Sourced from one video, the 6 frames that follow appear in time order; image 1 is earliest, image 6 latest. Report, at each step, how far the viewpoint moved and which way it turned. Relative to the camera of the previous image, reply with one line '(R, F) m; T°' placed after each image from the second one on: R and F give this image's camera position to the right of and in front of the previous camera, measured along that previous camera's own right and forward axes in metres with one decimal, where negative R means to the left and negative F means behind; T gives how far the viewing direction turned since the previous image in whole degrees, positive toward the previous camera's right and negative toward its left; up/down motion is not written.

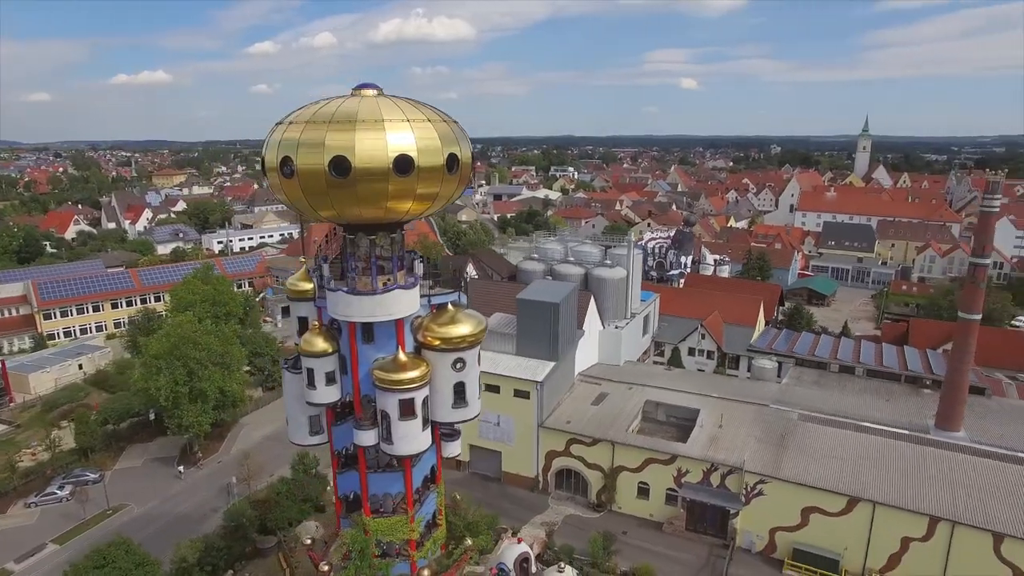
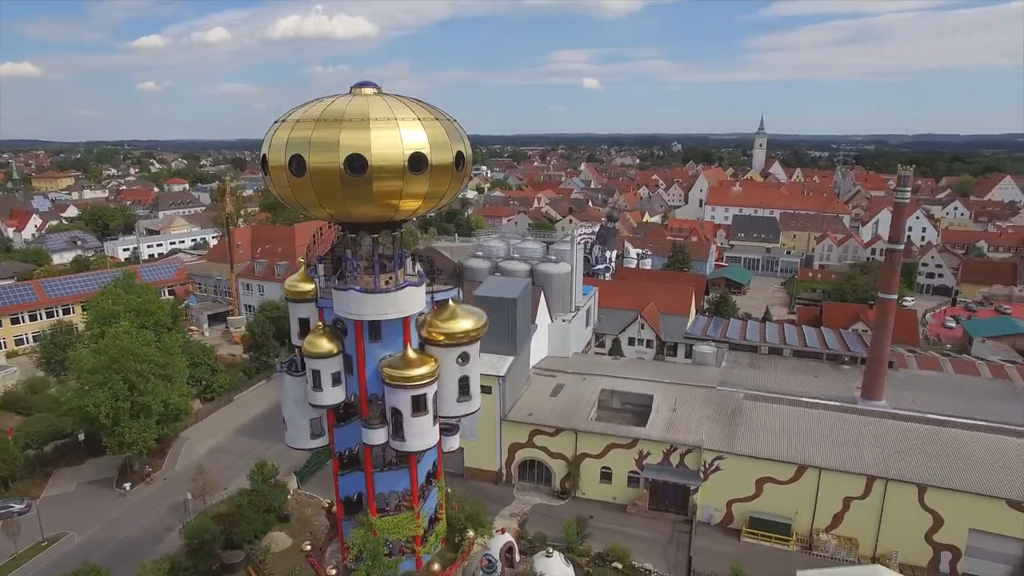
(-1.7, -0.2) m; +8°
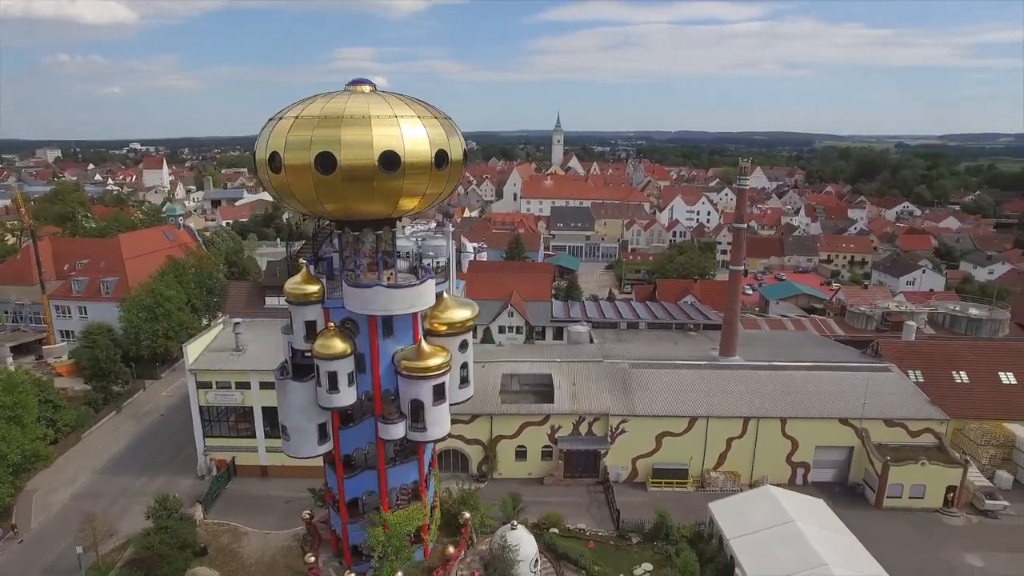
(-3.8, -0.3) m; +17°
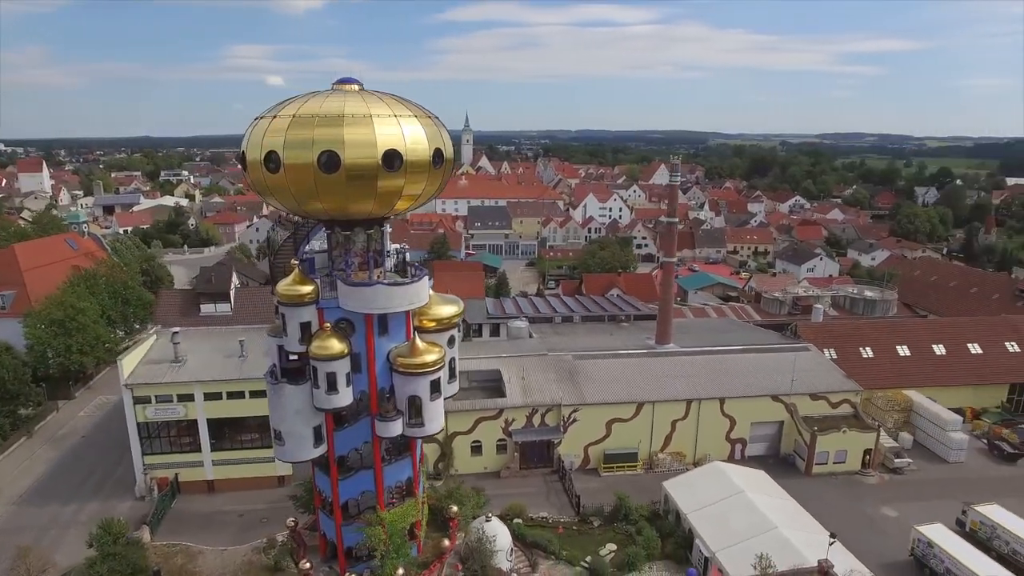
(-1.6, -0.3) m; +8°
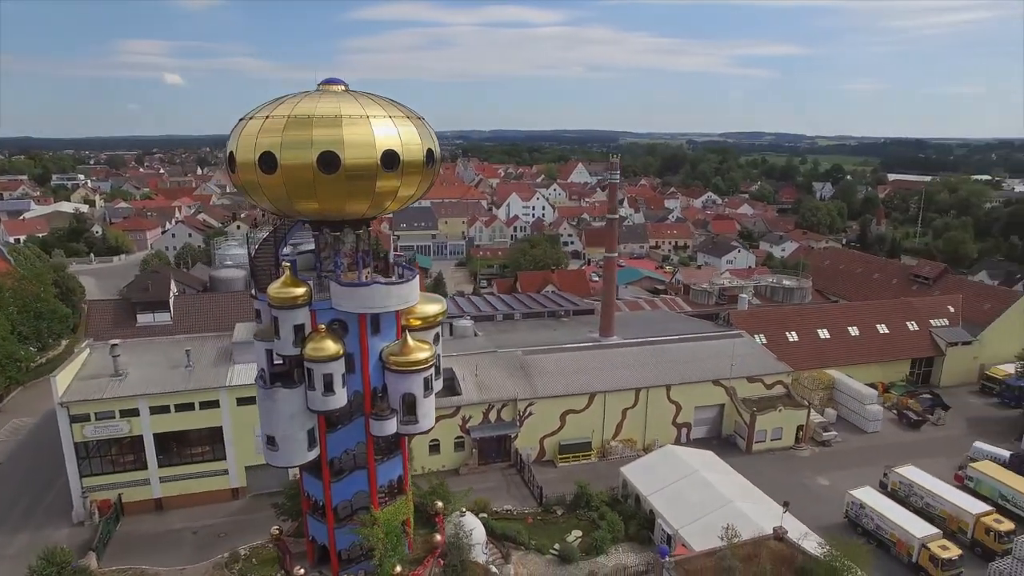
(-1.3, -0.3) m; +7°
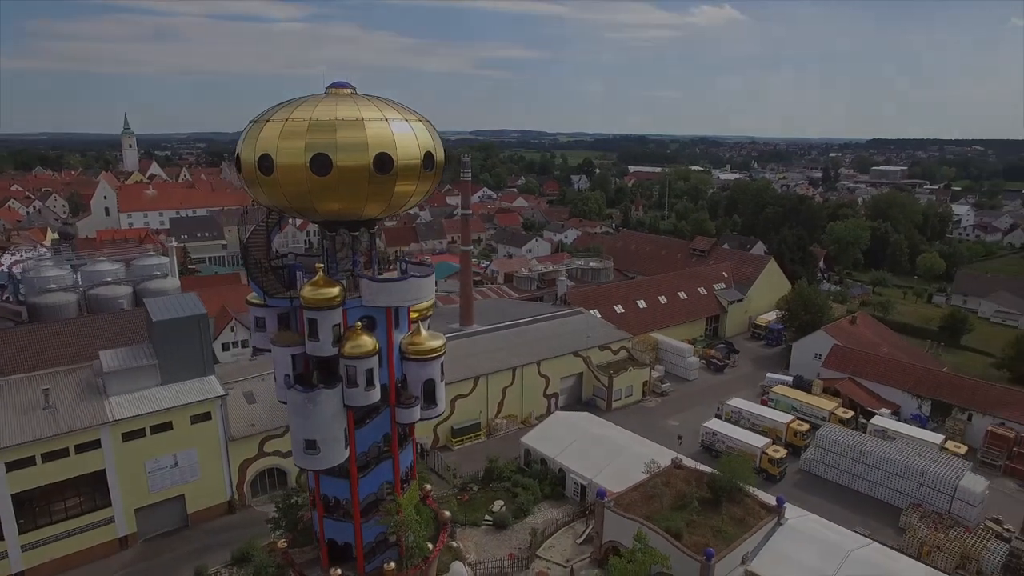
(-4.8, -0.5) m; +21°
